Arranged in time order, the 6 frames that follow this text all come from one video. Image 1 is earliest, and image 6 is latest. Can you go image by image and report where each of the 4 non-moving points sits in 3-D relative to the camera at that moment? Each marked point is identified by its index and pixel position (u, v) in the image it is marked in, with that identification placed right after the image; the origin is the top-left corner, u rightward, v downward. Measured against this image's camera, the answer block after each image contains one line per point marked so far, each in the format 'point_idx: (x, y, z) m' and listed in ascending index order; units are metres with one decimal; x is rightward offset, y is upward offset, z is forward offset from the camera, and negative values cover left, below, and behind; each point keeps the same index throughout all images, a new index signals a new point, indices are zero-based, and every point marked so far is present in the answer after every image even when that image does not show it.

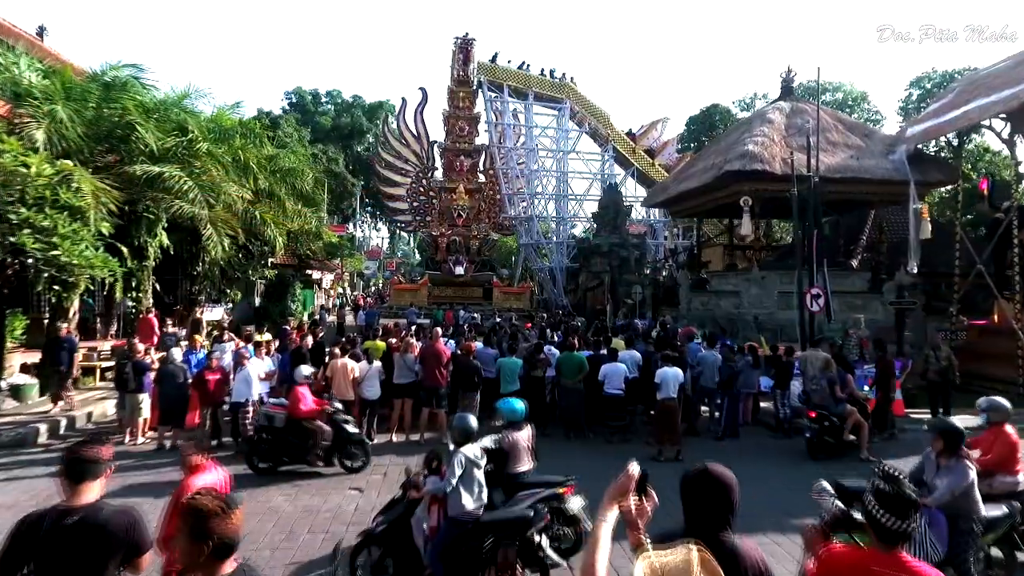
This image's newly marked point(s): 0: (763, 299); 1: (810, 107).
0: (+5.1, -0.2, +12.3) m
1: (+6.6, +4.0, +13.2) m
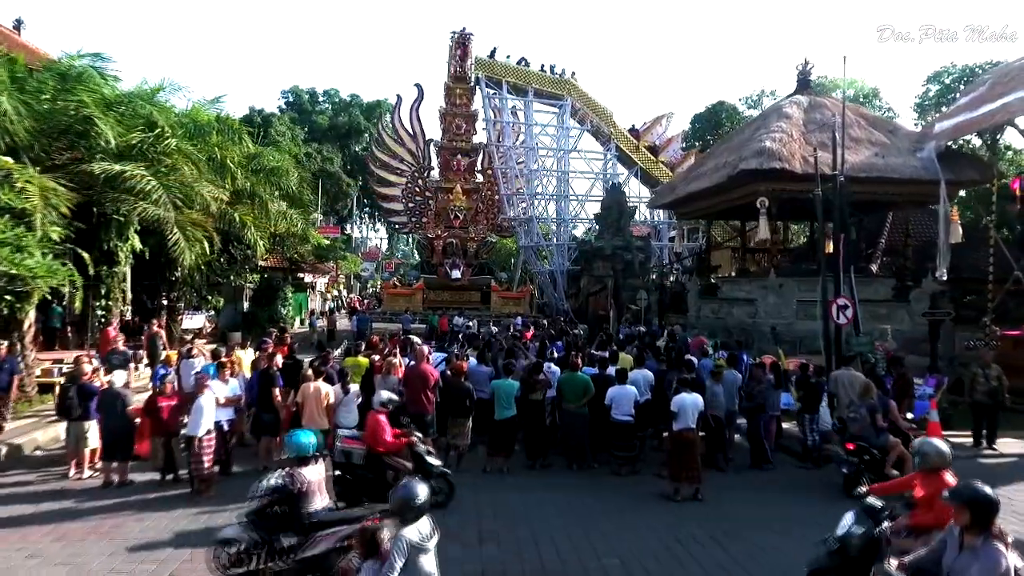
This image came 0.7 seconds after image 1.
0: (+5.1, -0.4, +11.4) m
1: (+6.5, +3.8, +12.3) m
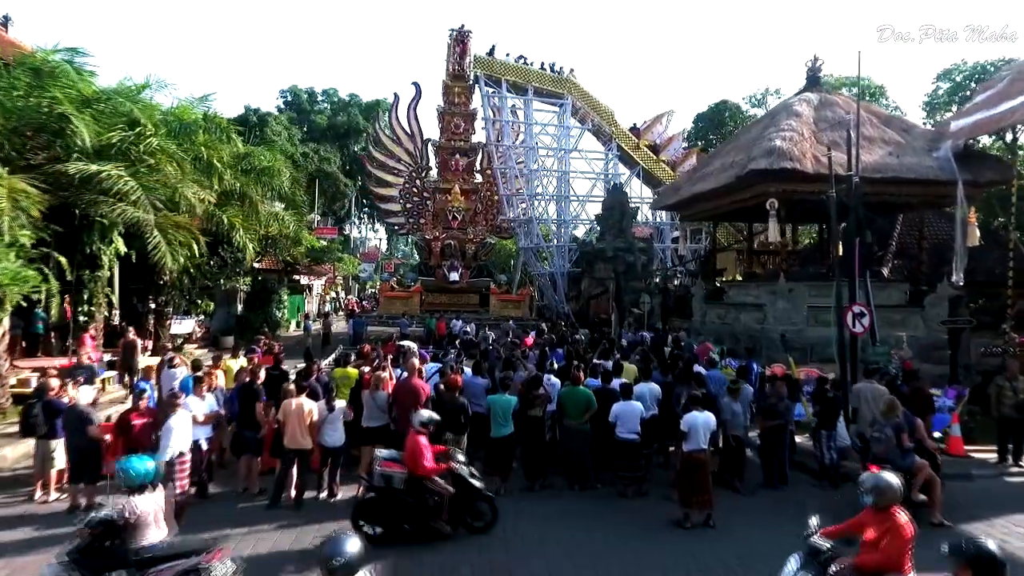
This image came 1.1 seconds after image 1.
0: (+5.1, -0.5, +10.9) m
1: (+6.5, +3.7, +11.9) m
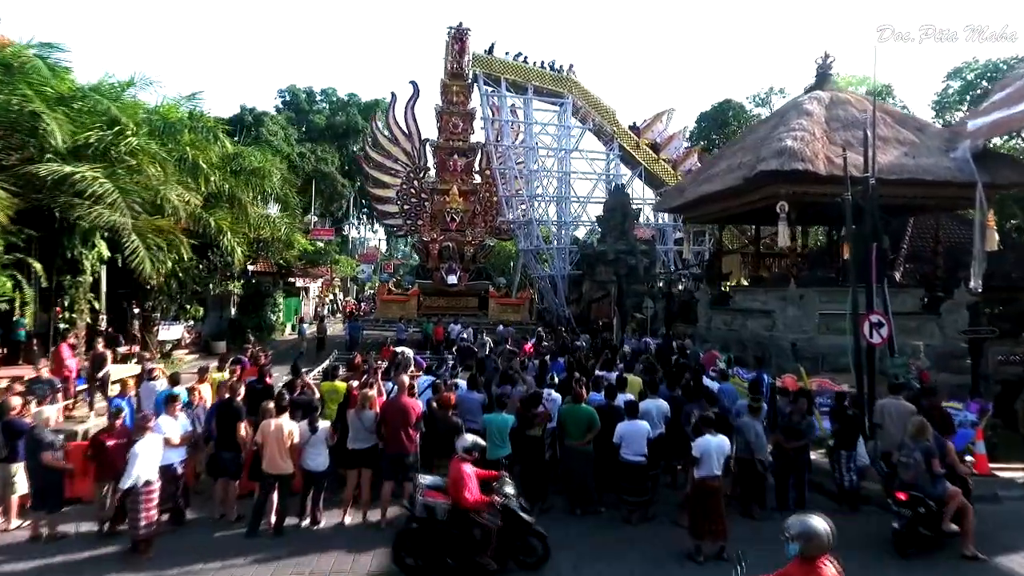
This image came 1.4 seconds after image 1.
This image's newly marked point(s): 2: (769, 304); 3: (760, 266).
0: (+5.0, -0.6, +10.5) m
1: (+6.5, +3.6, +11.4) m
2: (+4.9, -0.3, +11.5) m
3: (+5.9, +0.5, +14.4) m
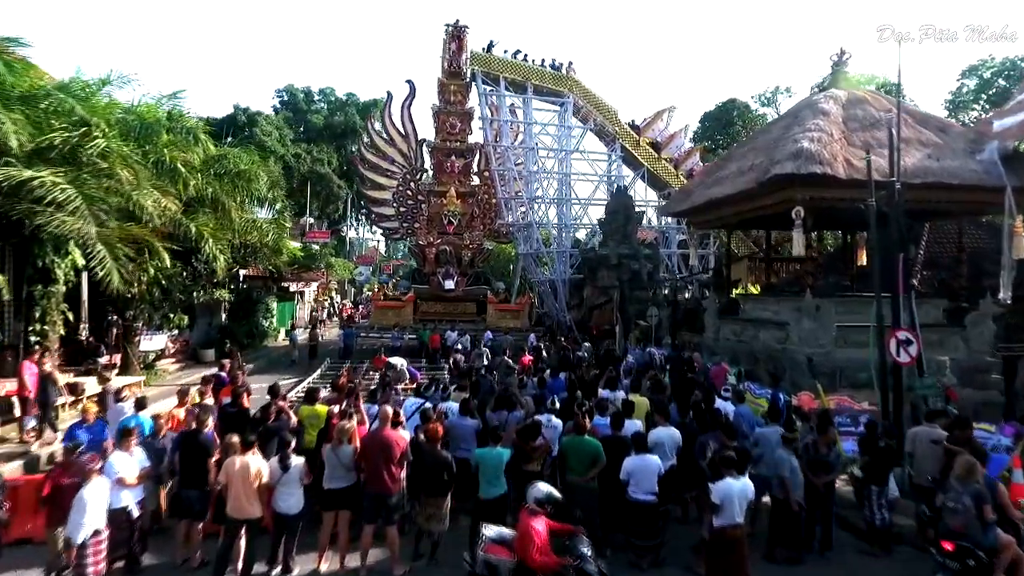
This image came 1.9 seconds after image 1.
0: (+5.0, -0.8, +9.8) m
1: (+6.4, +3.4, +10.8) m
2: (+4.9, -0.5, +10.9) m
3: (+5.9, +0.3, +13.8) m
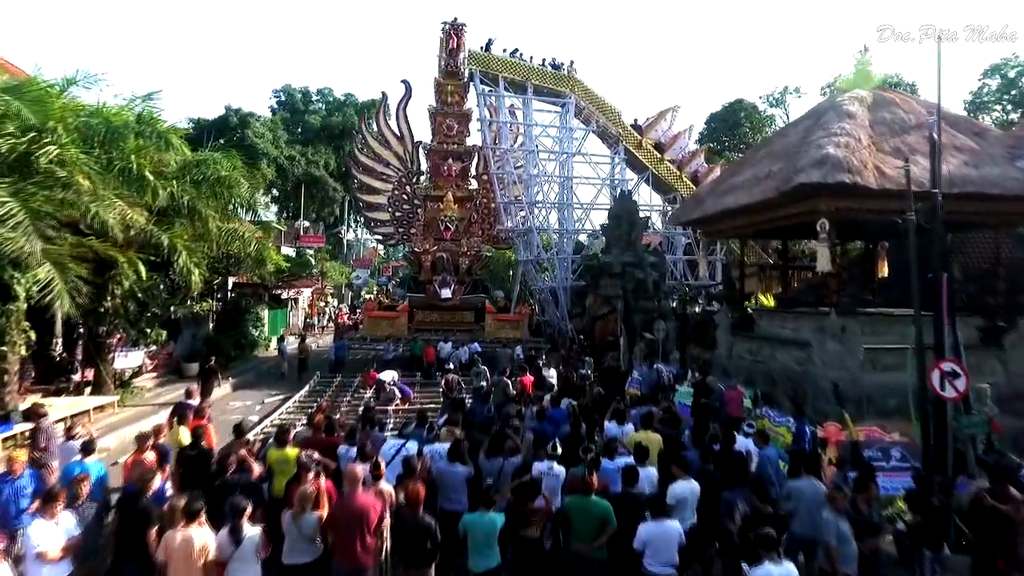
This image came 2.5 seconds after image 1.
0: (+5.0, -1.0, +9.0) m
1: (+6.4, +3.2, +9.9) m
2: (+4.8, -0.8, +10.0) m
3: (+5.9, +0.1, +12.9) m
